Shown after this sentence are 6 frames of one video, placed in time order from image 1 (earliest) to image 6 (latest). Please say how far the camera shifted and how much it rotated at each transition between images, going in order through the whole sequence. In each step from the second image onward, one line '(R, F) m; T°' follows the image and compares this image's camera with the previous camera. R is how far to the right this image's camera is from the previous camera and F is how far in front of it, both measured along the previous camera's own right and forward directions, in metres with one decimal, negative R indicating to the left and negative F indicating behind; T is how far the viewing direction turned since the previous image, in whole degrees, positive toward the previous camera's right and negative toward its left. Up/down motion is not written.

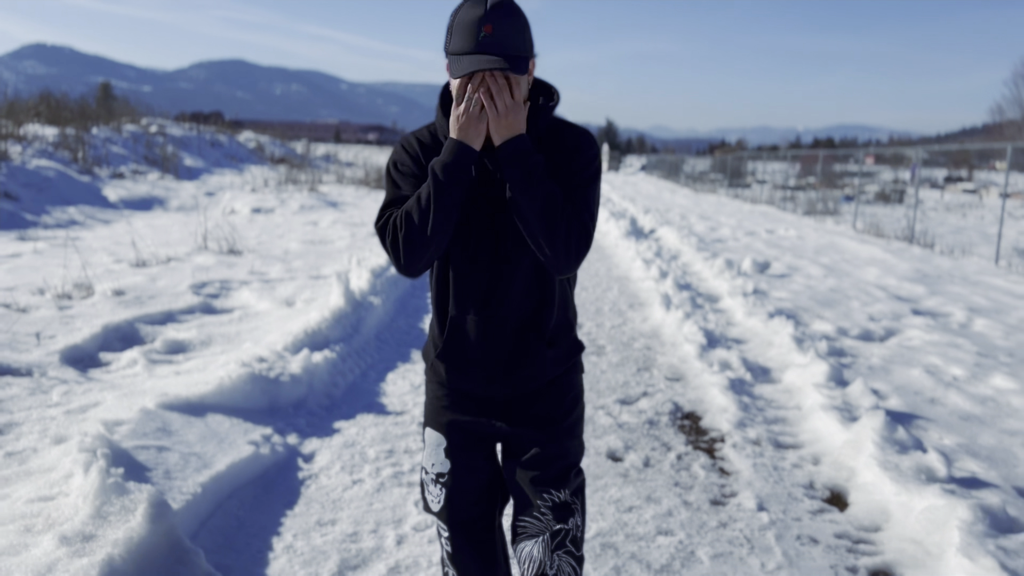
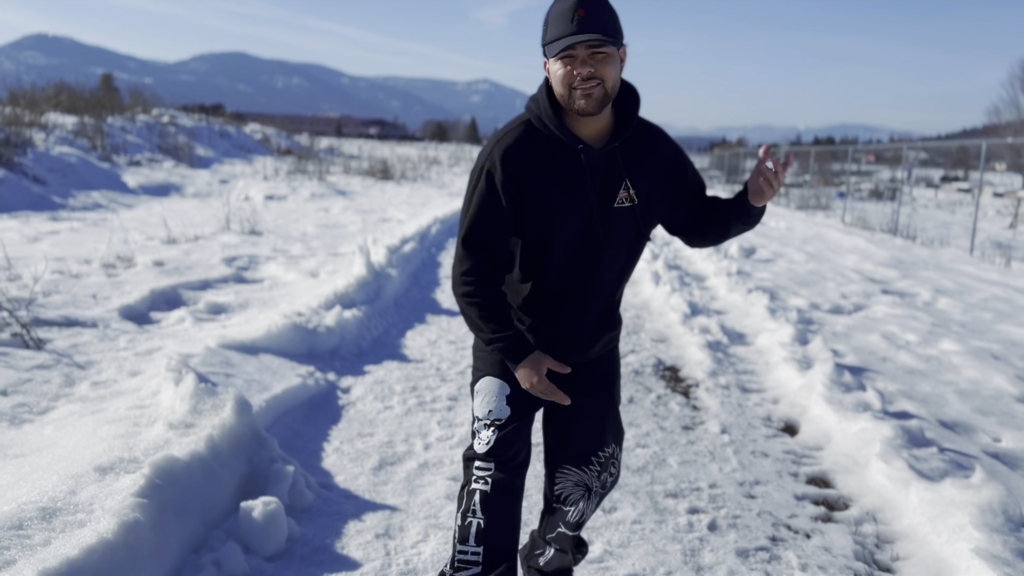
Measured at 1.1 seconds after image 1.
(0.0, -0.6) m; 0°
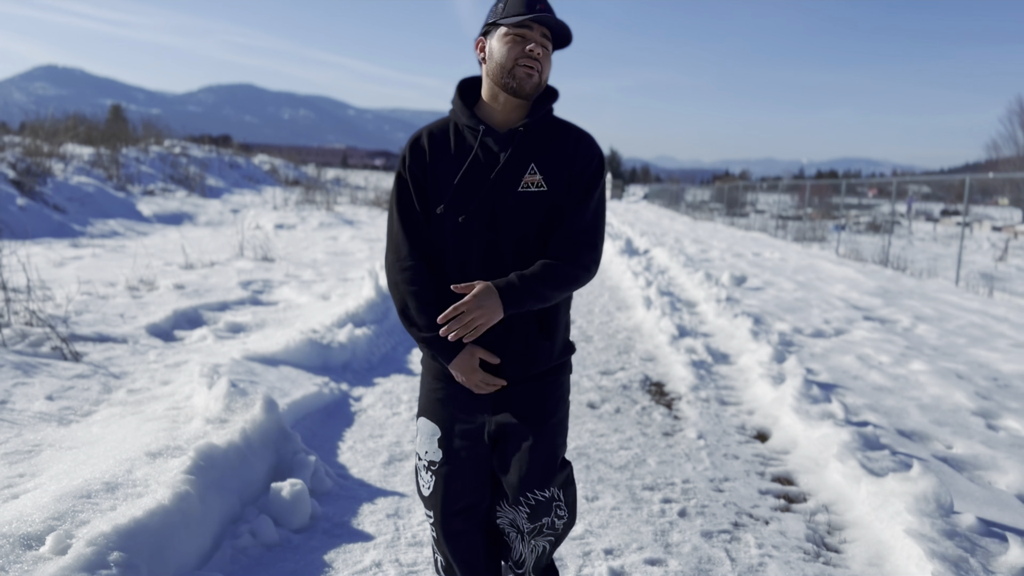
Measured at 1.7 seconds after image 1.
(0.0, -0.4) m; 0°
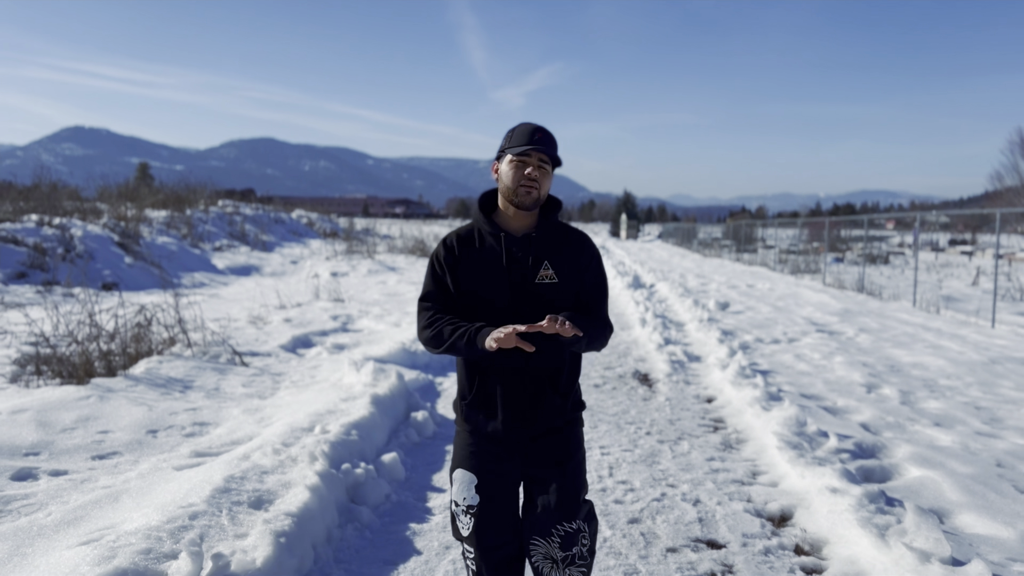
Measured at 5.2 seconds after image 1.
(-0.1, -2.2) m; -1°
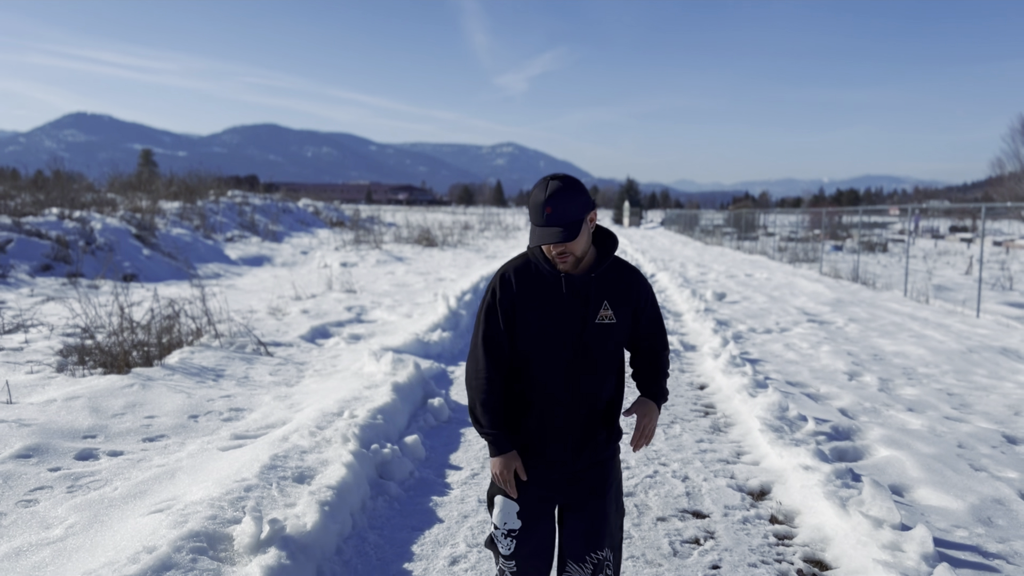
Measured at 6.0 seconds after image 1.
(0.0, -0.5) m; 0°
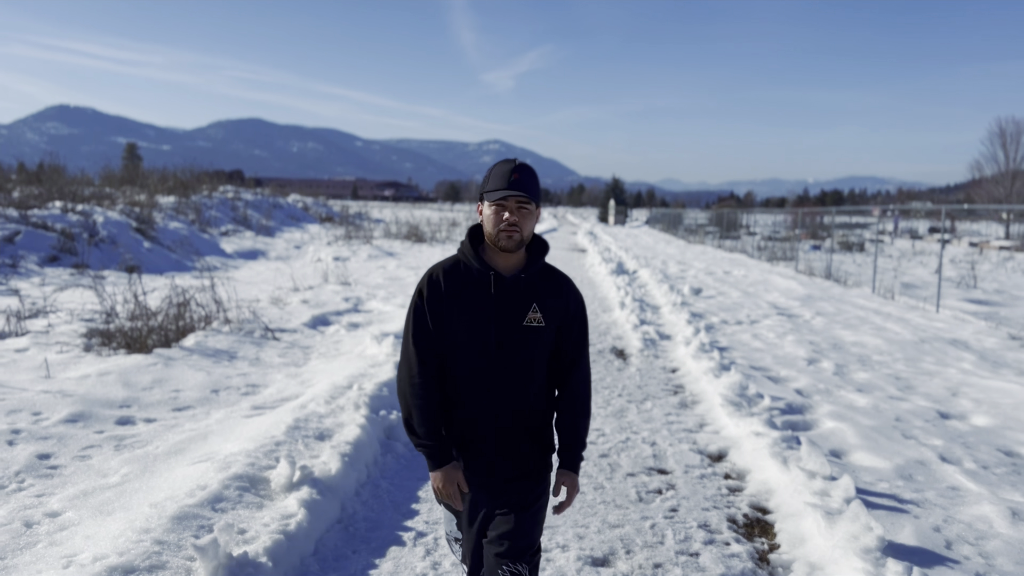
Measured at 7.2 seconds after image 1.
(0.0, -0.6) m; +1°
